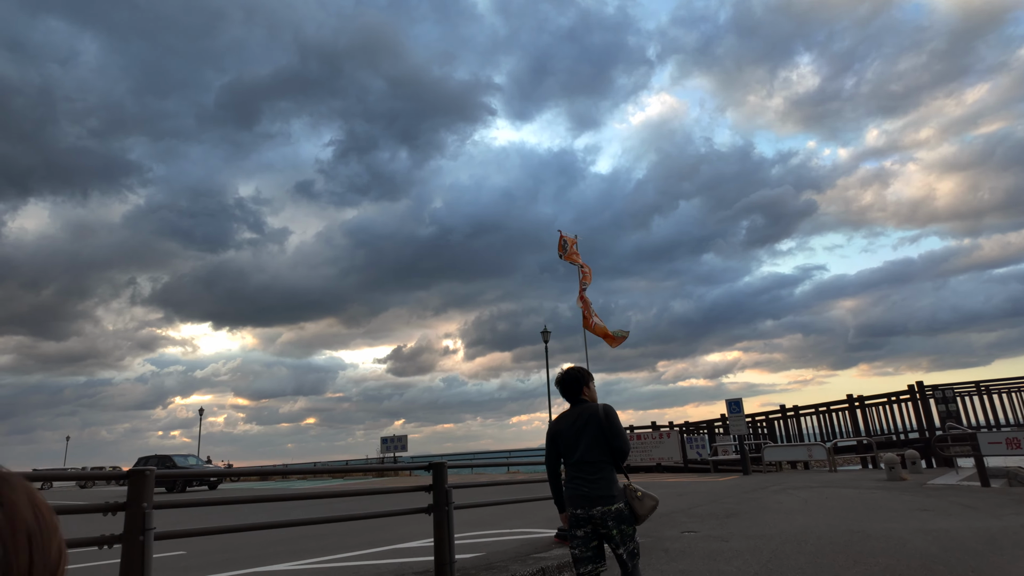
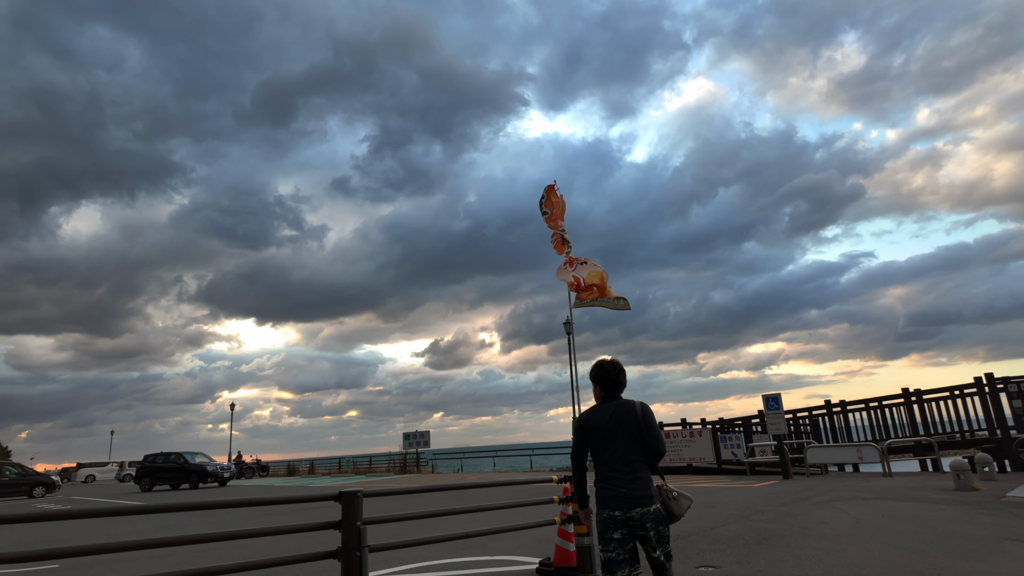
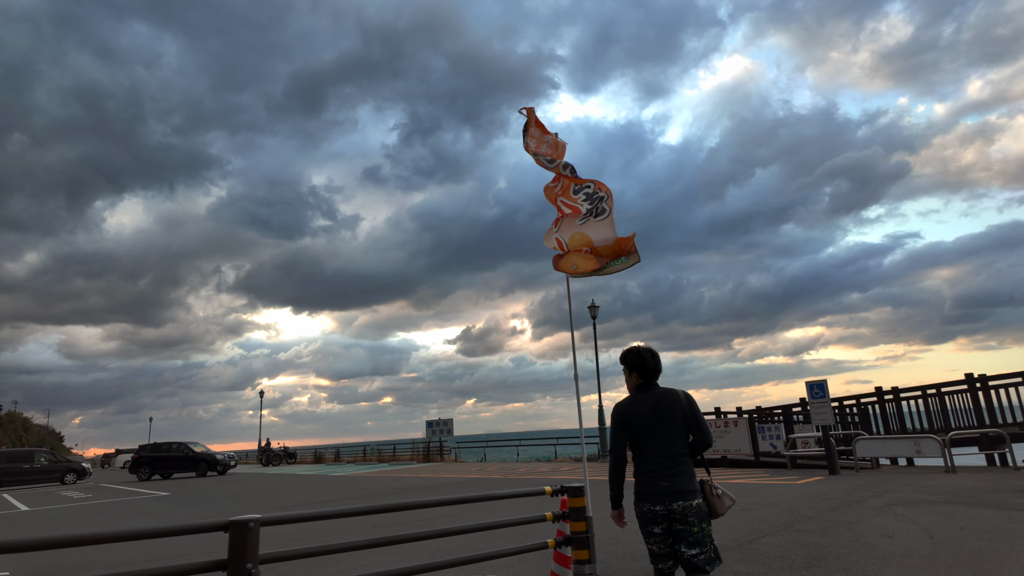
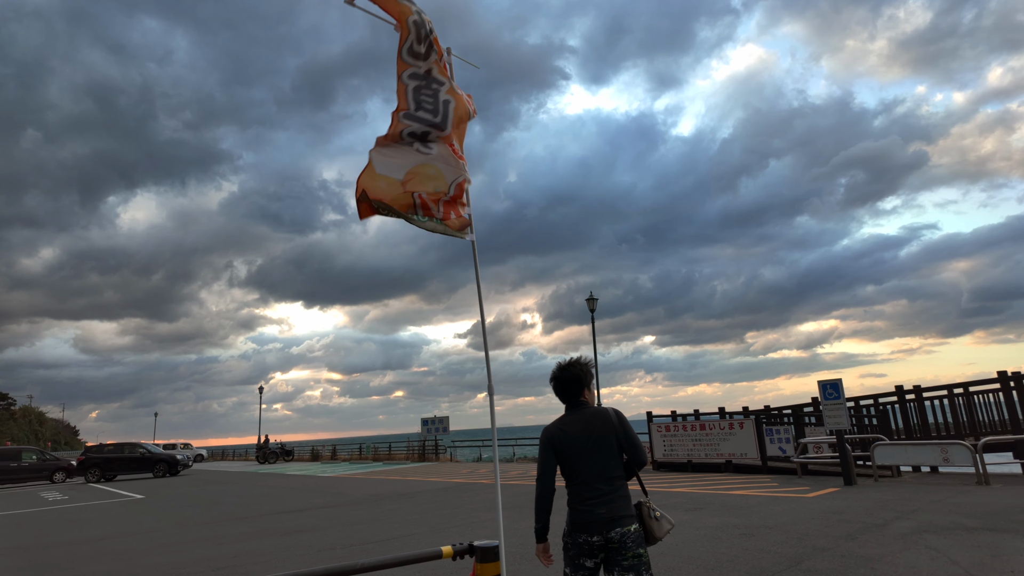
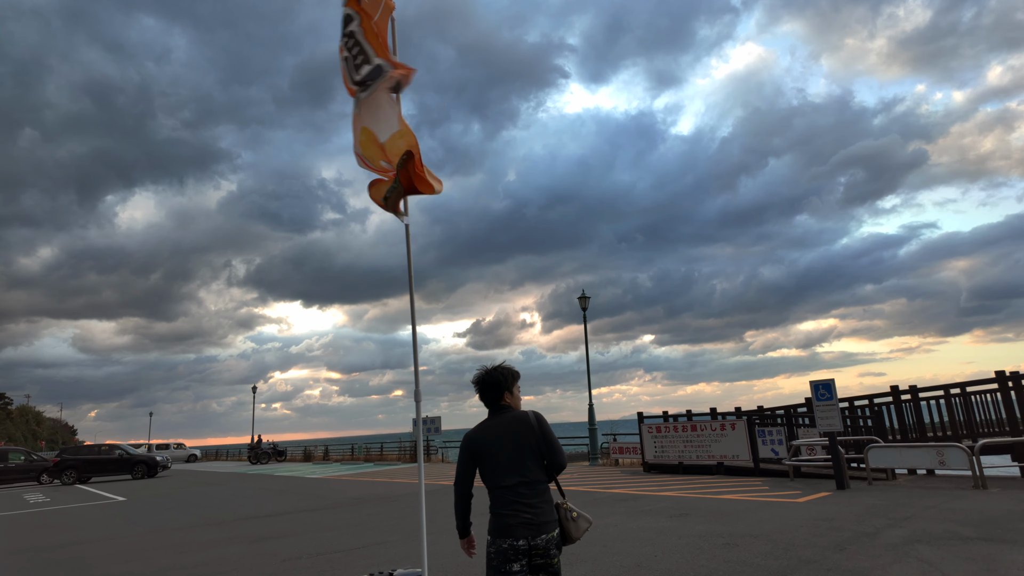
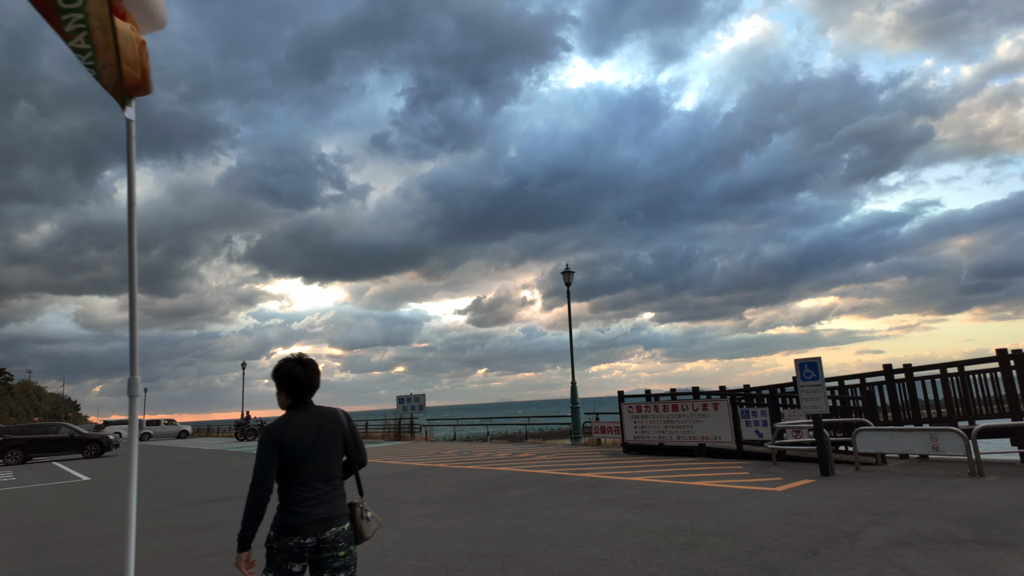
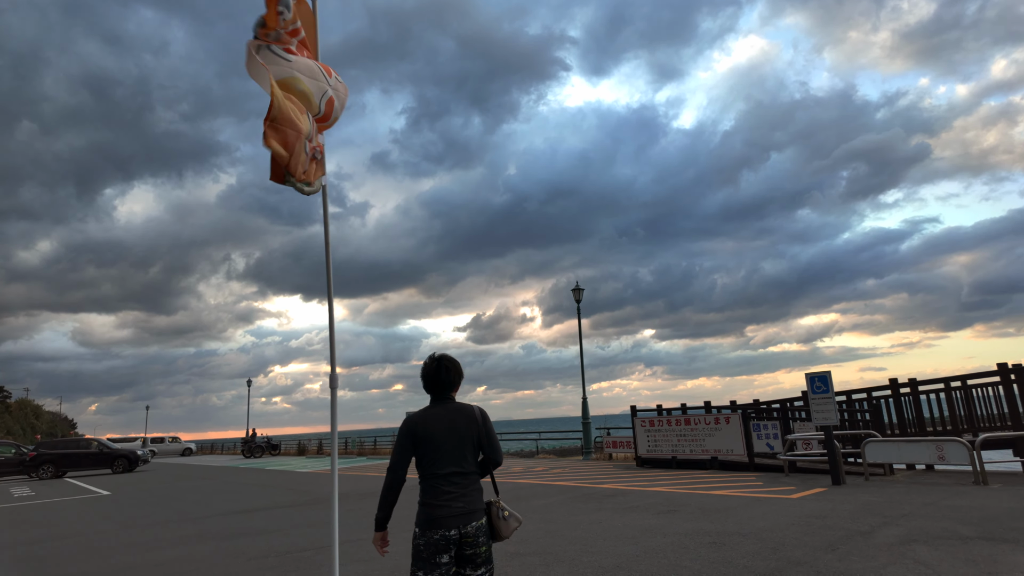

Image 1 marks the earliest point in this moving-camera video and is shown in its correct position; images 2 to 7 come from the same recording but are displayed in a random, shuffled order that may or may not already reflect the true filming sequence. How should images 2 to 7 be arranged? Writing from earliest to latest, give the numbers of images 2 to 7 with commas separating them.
2, 3, 4, 5, 7, 6
